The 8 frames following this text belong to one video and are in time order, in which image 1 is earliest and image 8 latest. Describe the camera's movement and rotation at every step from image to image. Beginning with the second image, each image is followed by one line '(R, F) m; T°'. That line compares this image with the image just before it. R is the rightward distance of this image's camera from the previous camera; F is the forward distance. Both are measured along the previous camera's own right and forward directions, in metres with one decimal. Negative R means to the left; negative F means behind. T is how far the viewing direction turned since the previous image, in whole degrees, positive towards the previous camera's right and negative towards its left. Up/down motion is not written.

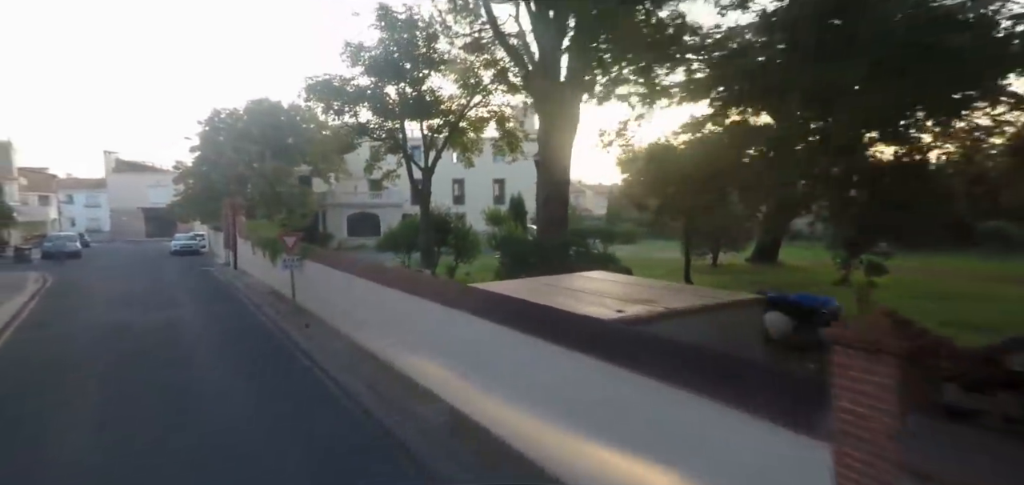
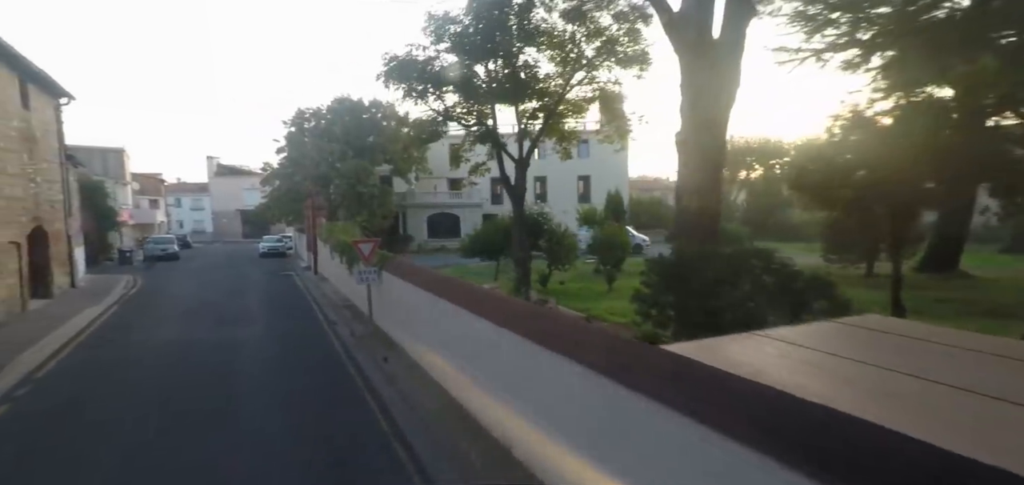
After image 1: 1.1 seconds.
(-1.3, +3.1) m; -9°
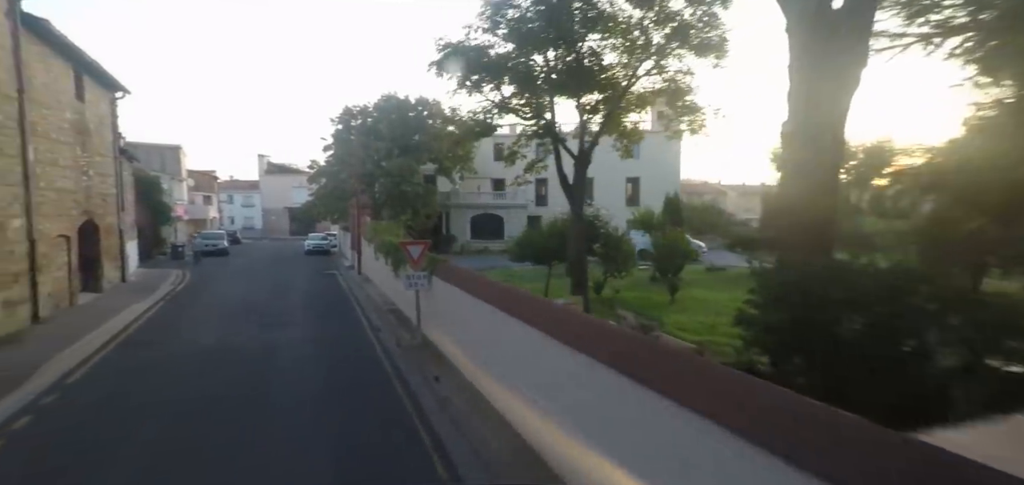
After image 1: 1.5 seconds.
(-0.6, +1.3) m; -5°
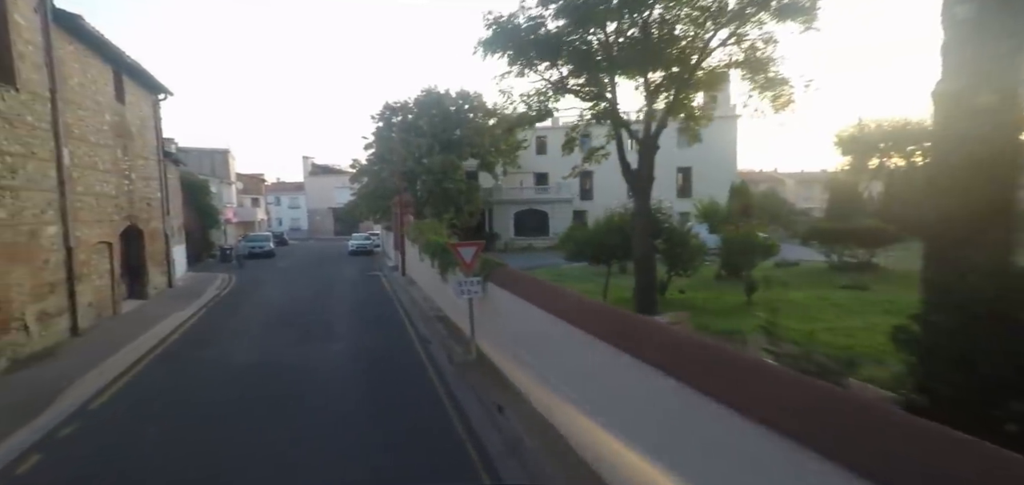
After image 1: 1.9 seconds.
(-0.5, +1.4) m; -5°
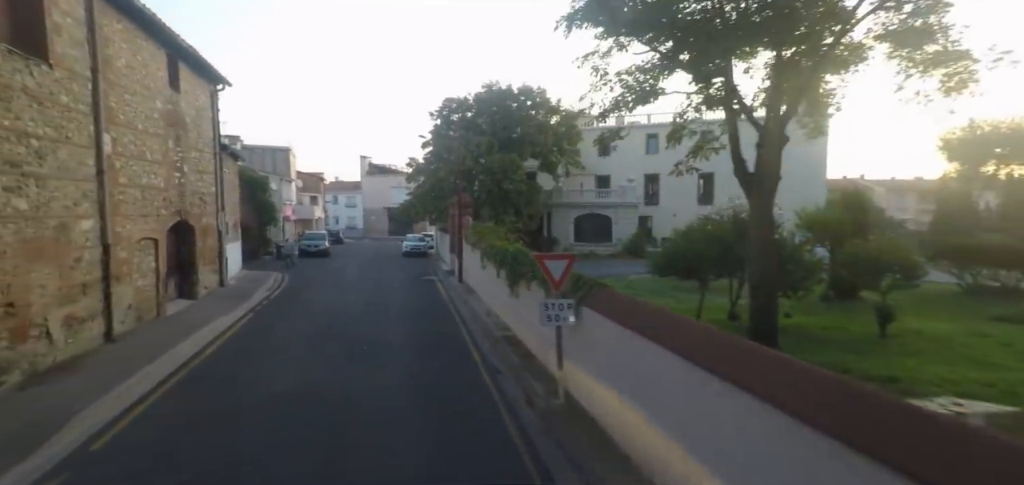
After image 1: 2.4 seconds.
(-0.8, +2.0) m; -6°
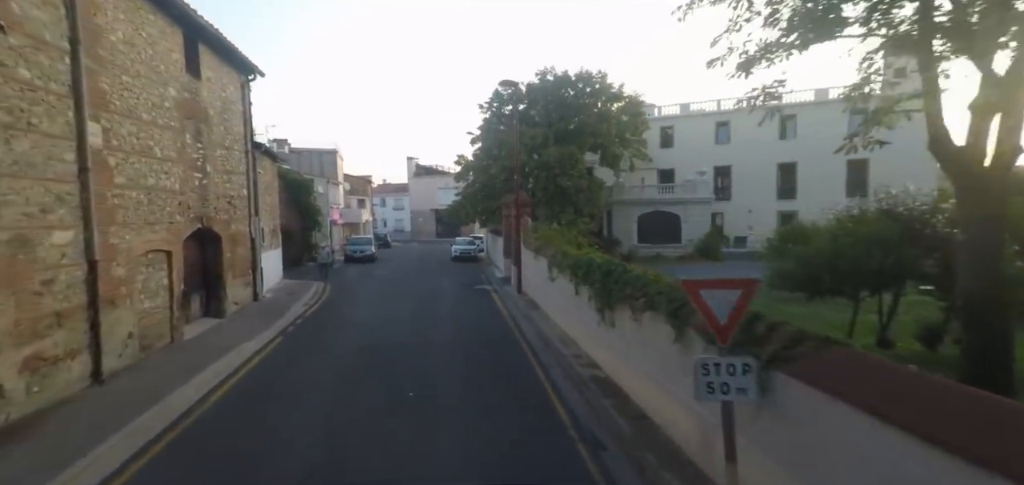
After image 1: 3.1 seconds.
(-0.8, +2.7) m; -6°
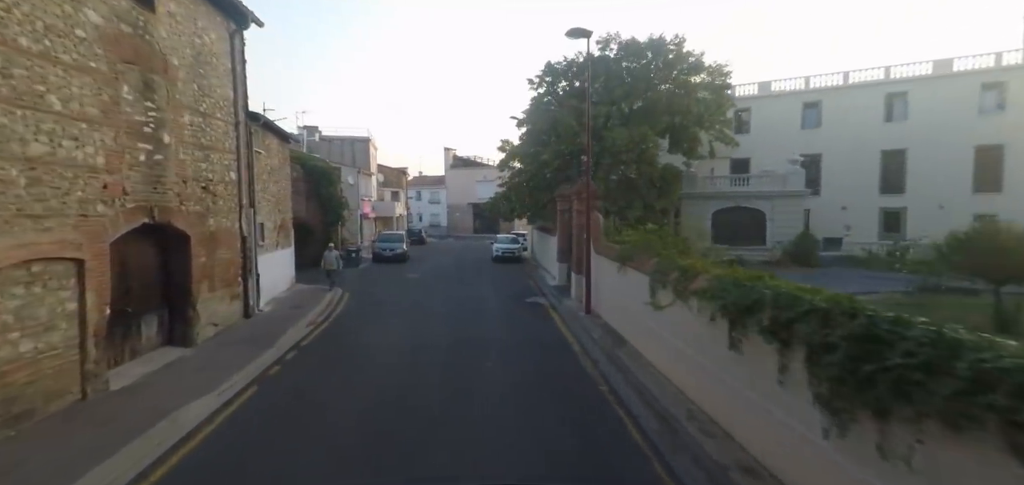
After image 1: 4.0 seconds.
(-0.9, +4.1) m; -4°
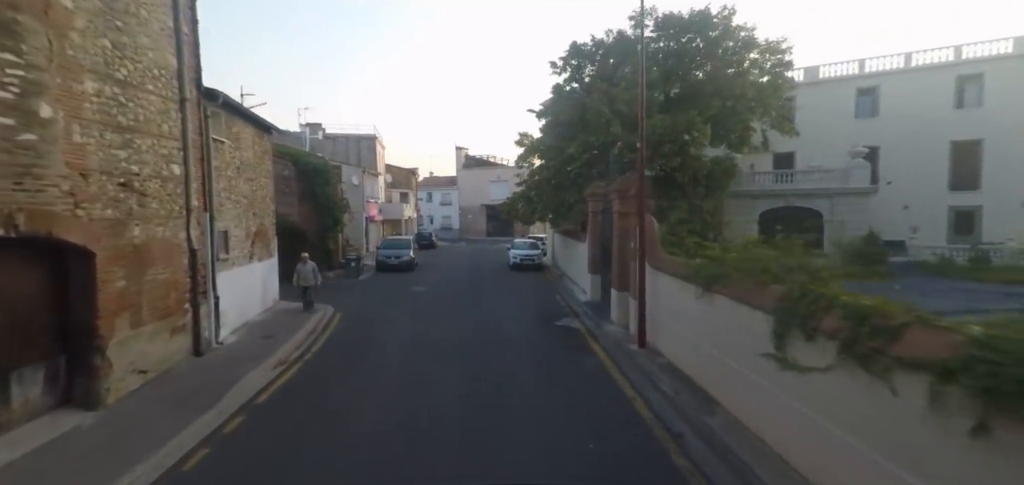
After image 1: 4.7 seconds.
(-0.4, +3.0) m; -2°
